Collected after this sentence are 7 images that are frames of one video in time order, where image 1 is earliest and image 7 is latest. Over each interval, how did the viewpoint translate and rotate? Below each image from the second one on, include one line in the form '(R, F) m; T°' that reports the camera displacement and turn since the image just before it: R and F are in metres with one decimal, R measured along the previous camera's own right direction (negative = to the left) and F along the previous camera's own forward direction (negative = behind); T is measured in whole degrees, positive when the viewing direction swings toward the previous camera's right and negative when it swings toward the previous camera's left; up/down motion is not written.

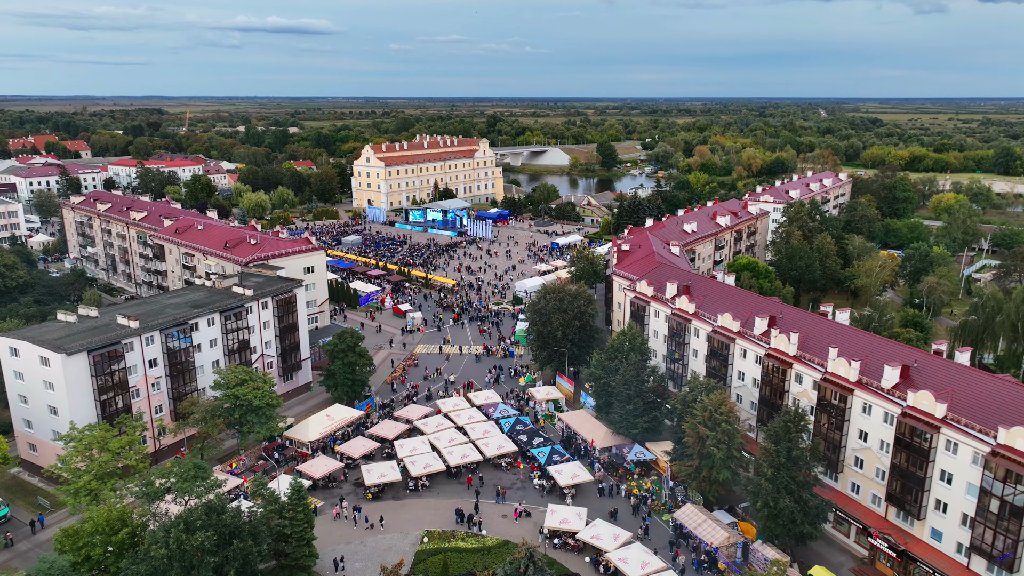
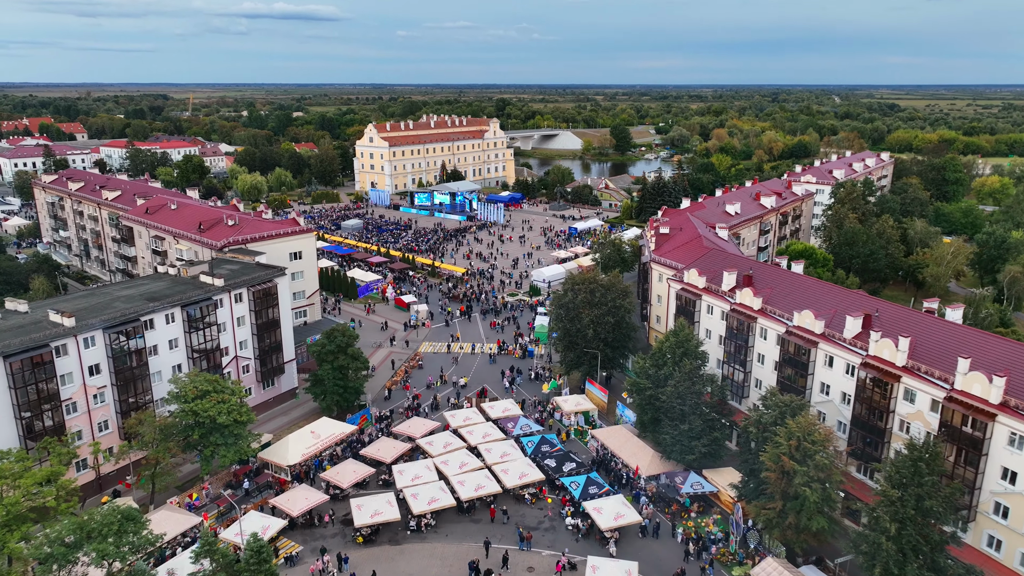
(-1.1, +10.1) m; -1°
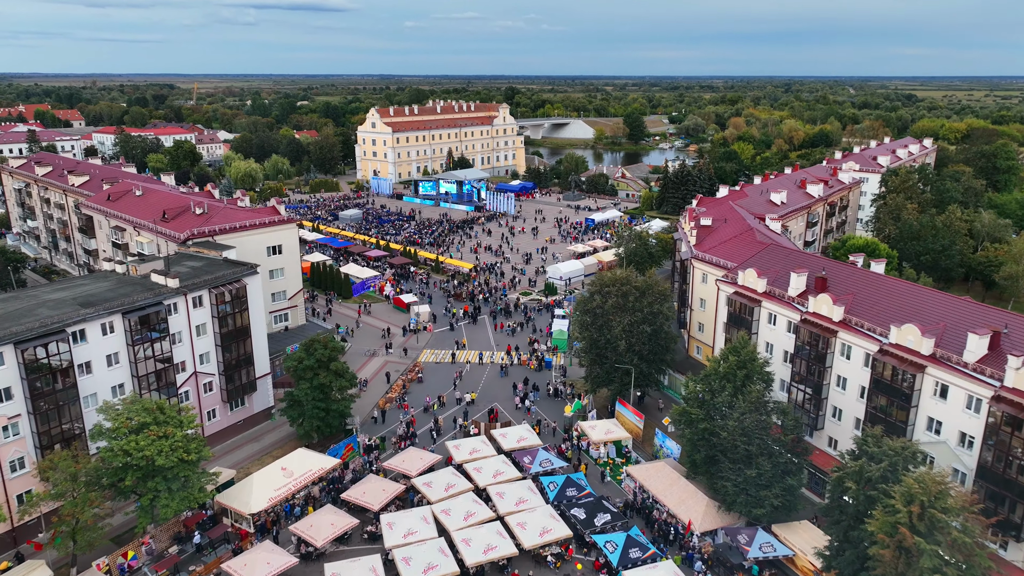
(-0.6, +8.9) m; -1°
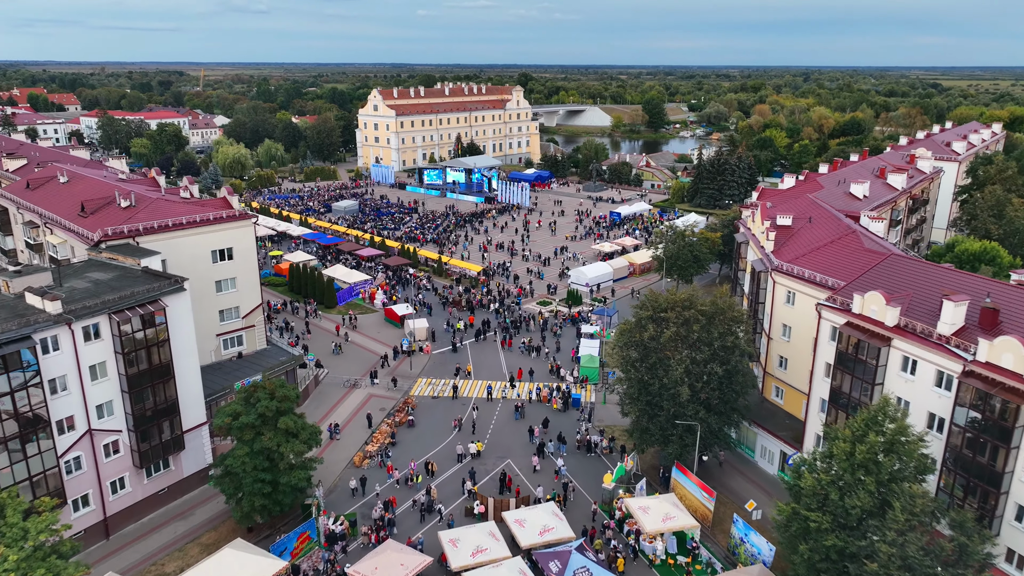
(-0.5, +12.2) m; -1°
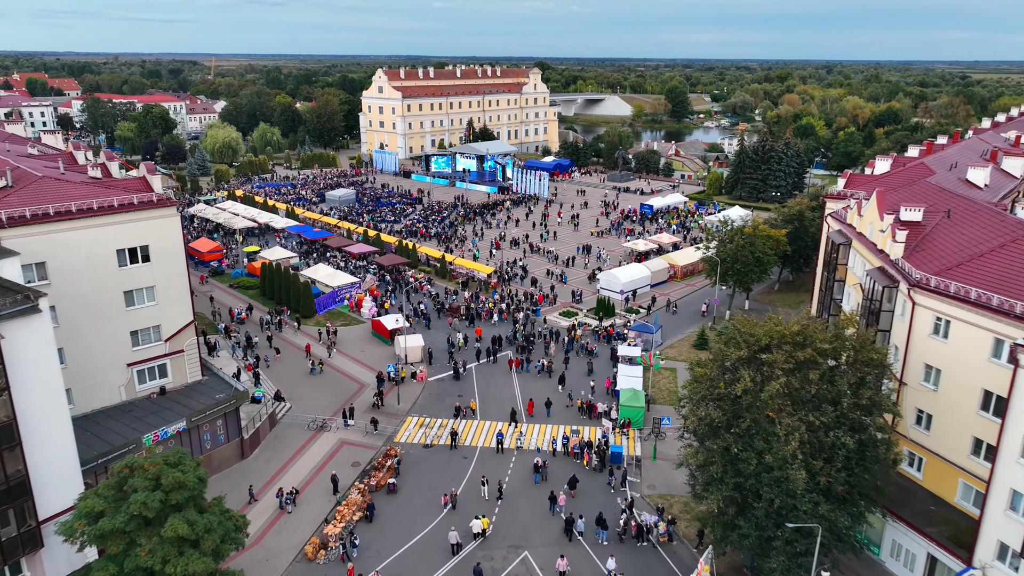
(-0.3, +11.2) m; -1°
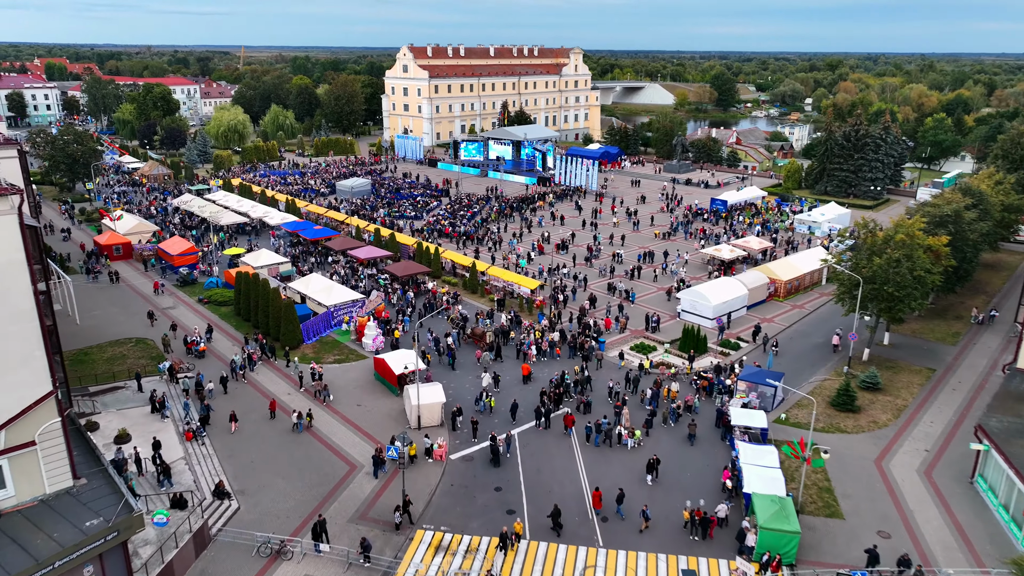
(-1.5, +13.5) m; -2°
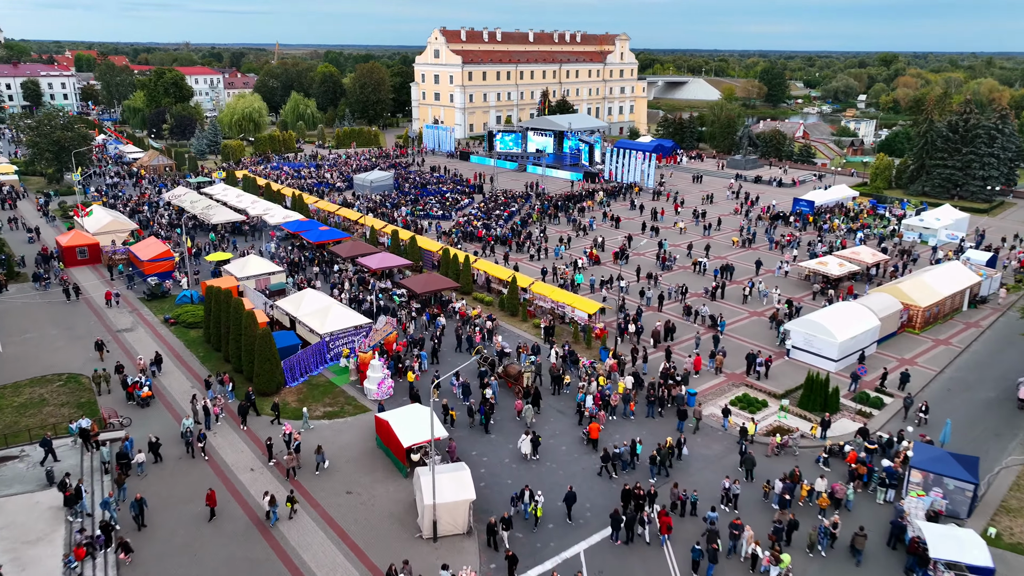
(-1.0, +10.2) m; -3°
